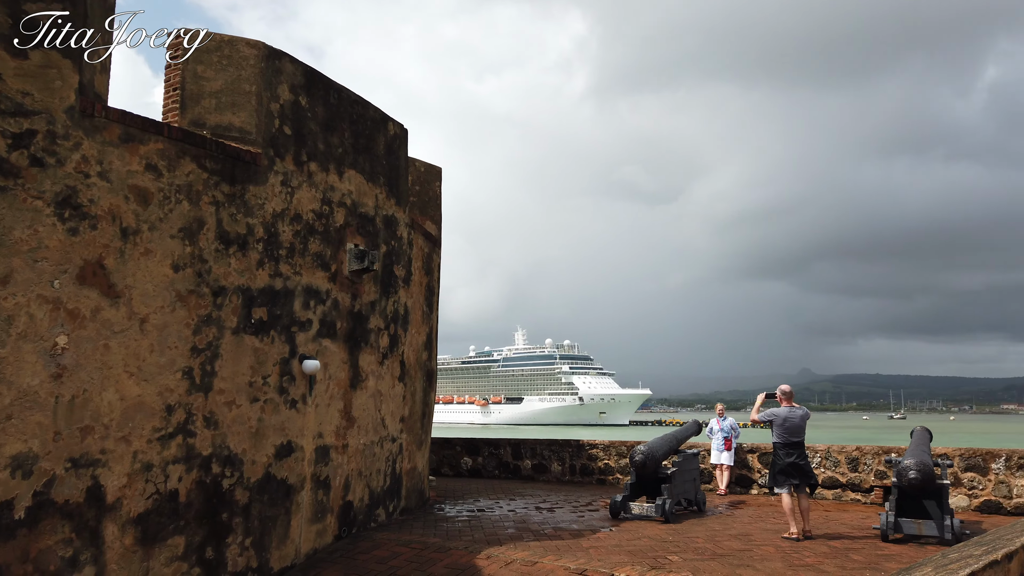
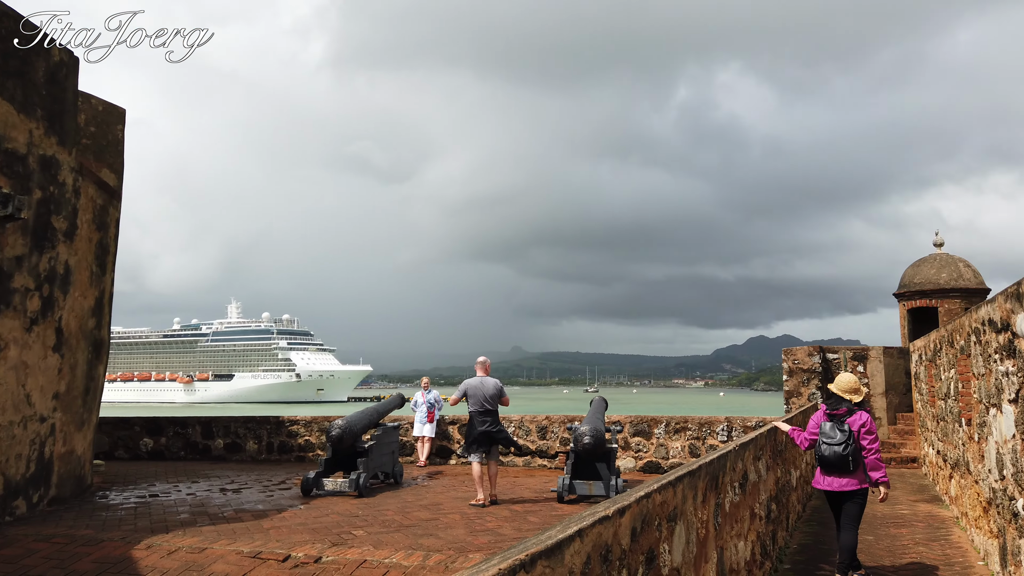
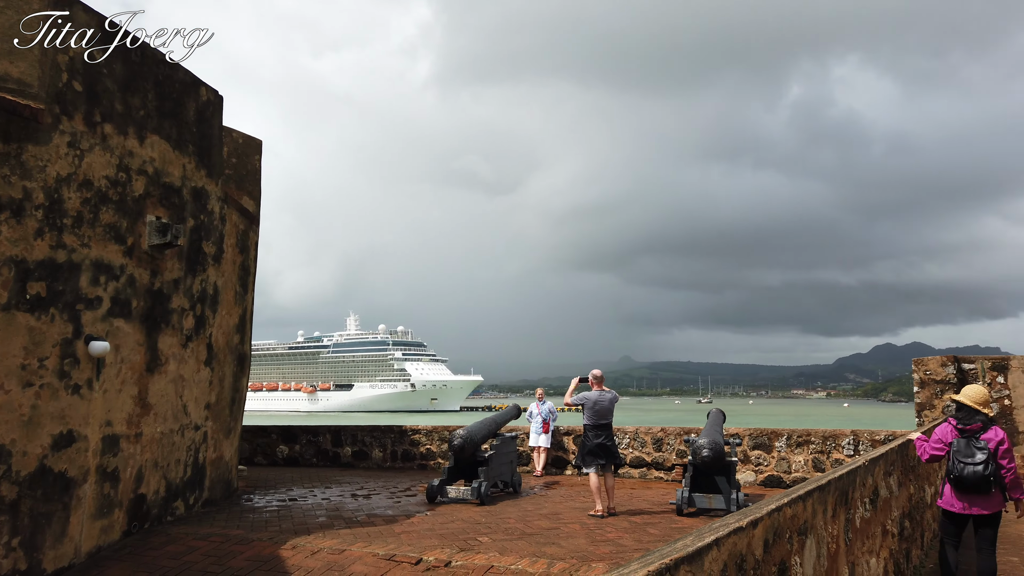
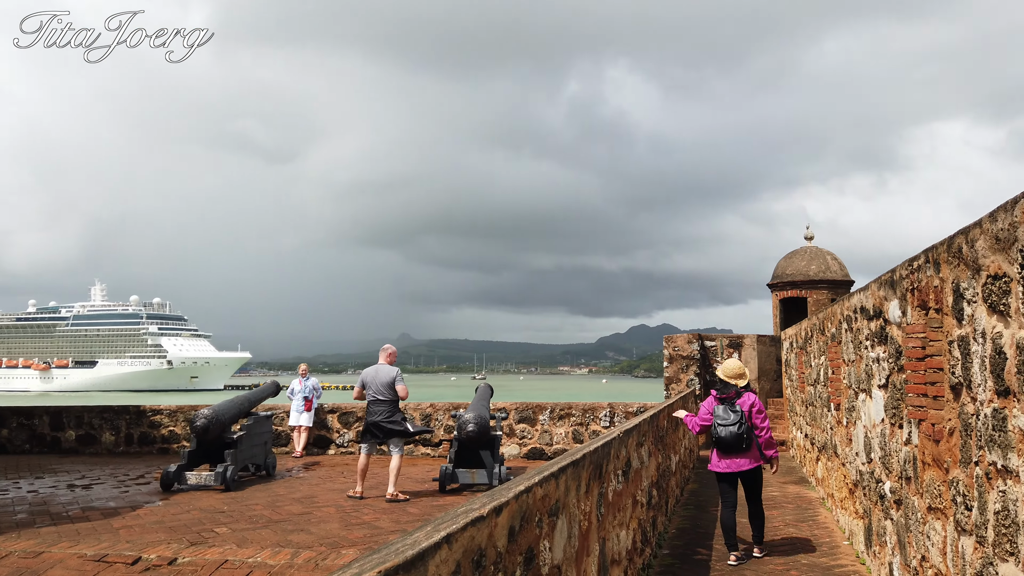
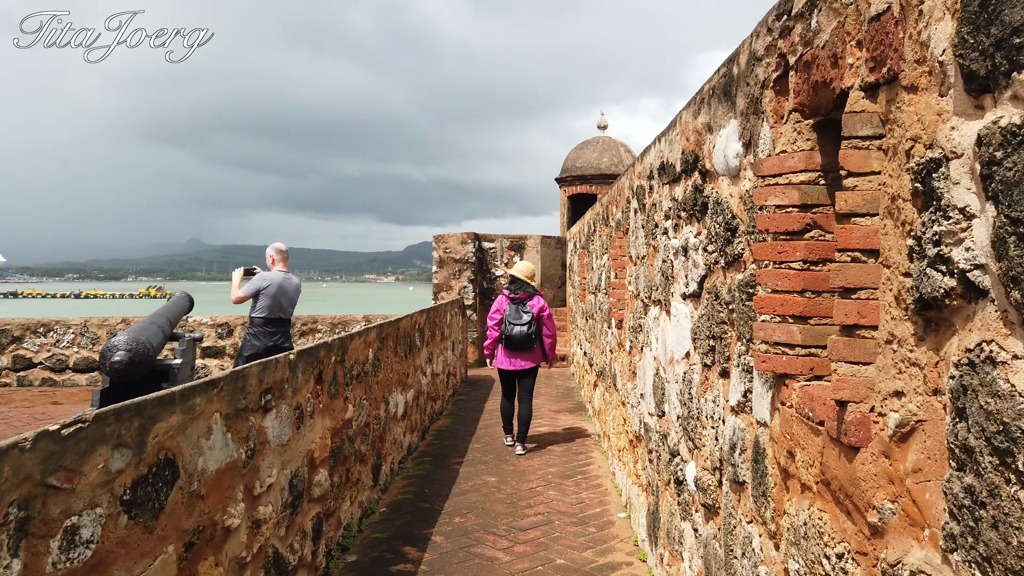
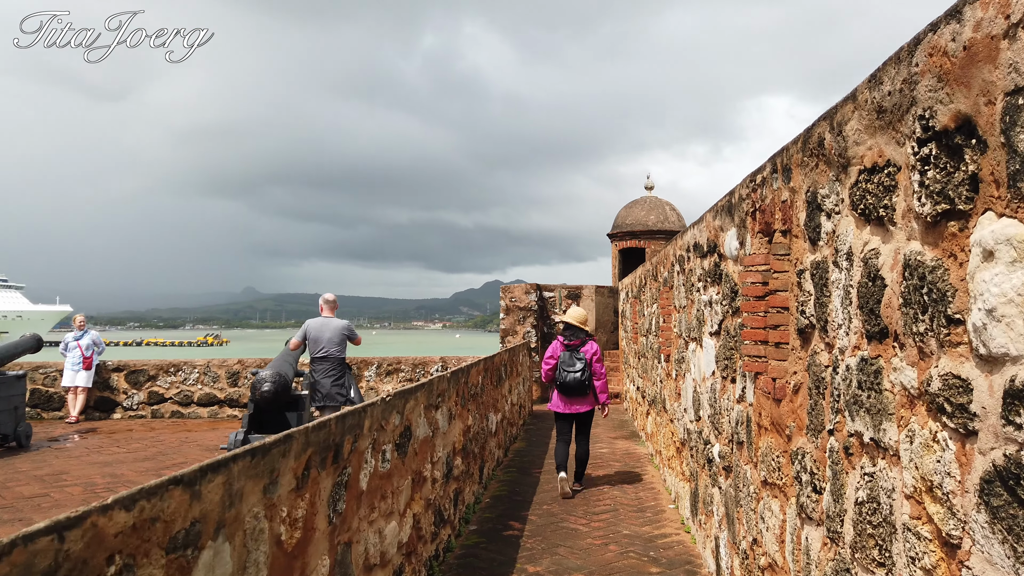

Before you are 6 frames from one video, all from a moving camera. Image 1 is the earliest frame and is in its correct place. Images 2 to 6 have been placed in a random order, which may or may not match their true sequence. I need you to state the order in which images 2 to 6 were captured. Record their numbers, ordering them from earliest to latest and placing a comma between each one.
3, 2, 4, 6, 5
